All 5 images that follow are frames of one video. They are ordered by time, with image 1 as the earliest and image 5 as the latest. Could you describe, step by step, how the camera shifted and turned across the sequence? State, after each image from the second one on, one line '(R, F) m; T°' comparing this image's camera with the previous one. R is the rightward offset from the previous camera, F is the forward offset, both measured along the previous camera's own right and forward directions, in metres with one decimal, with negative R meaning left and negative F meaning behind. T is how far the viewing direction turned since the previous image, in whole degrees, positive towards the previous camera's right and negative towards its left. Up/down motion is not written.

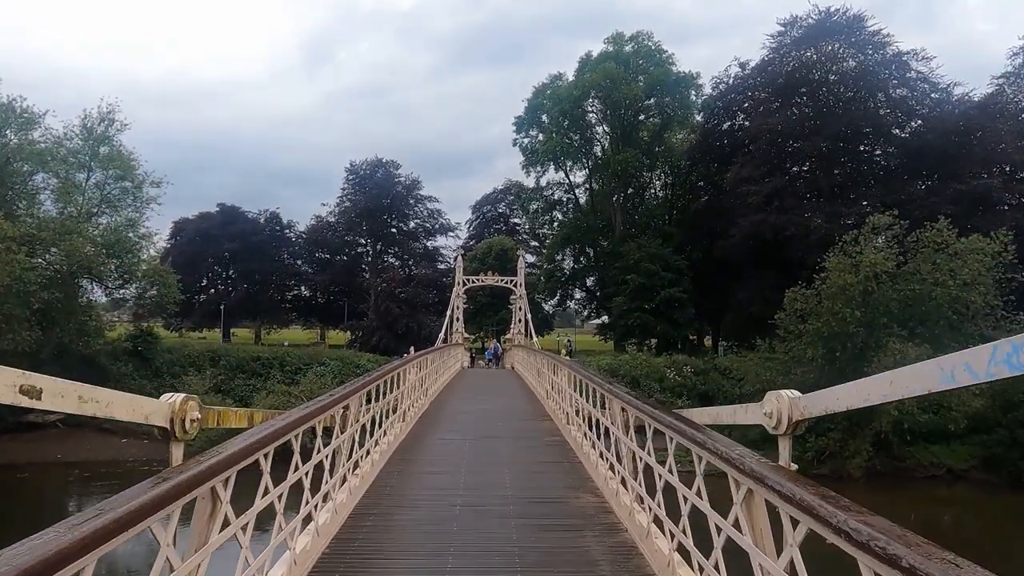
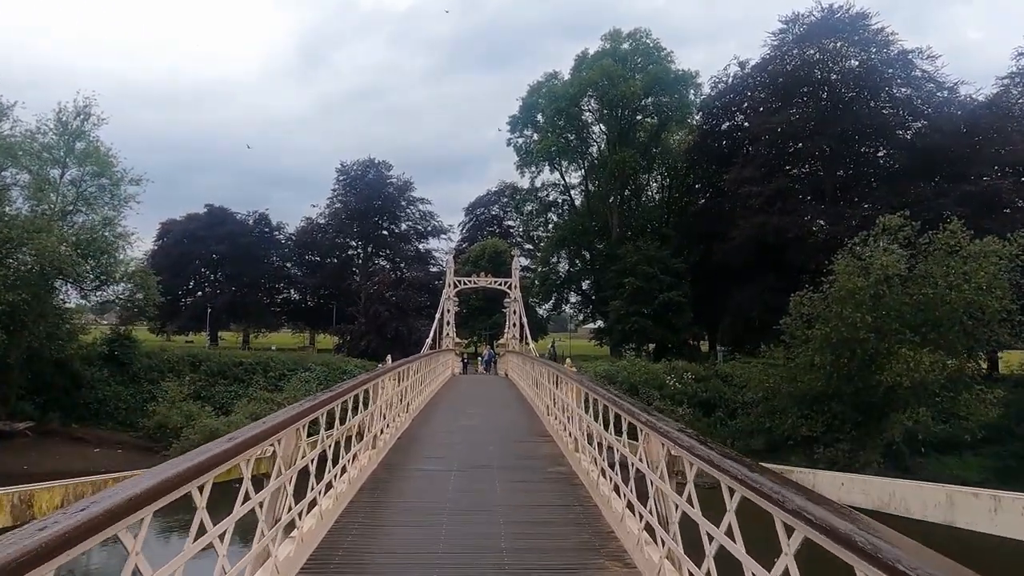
(0.0, +0.9) m; +1°
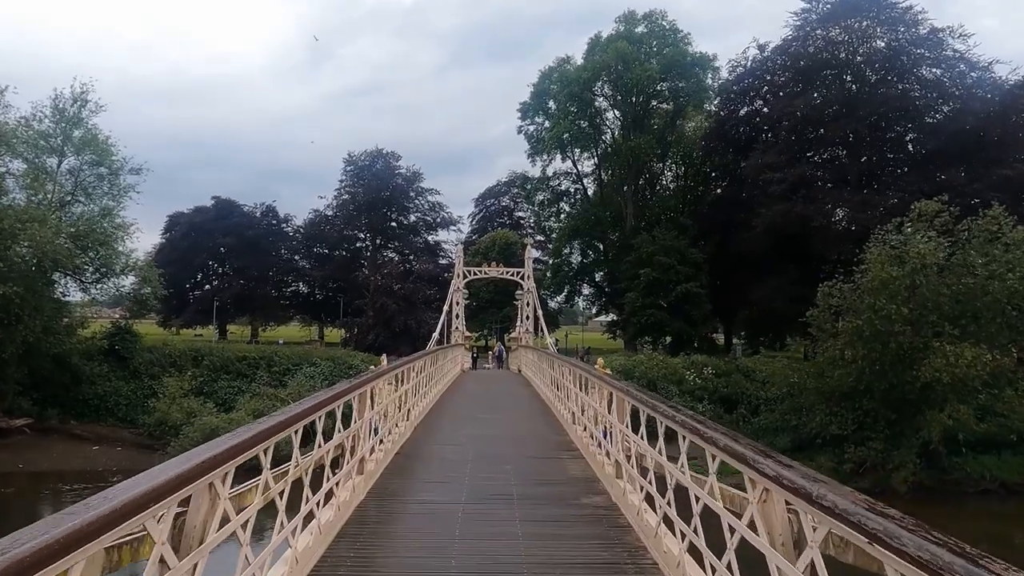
(-0.1, +0.9) m; -1°
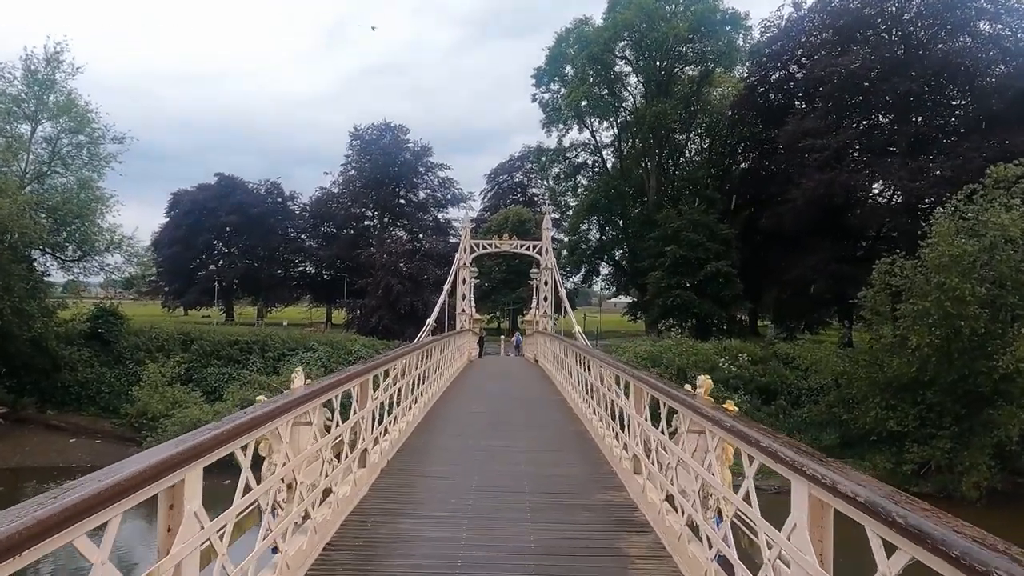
(0.0, +1.9) m; -1°
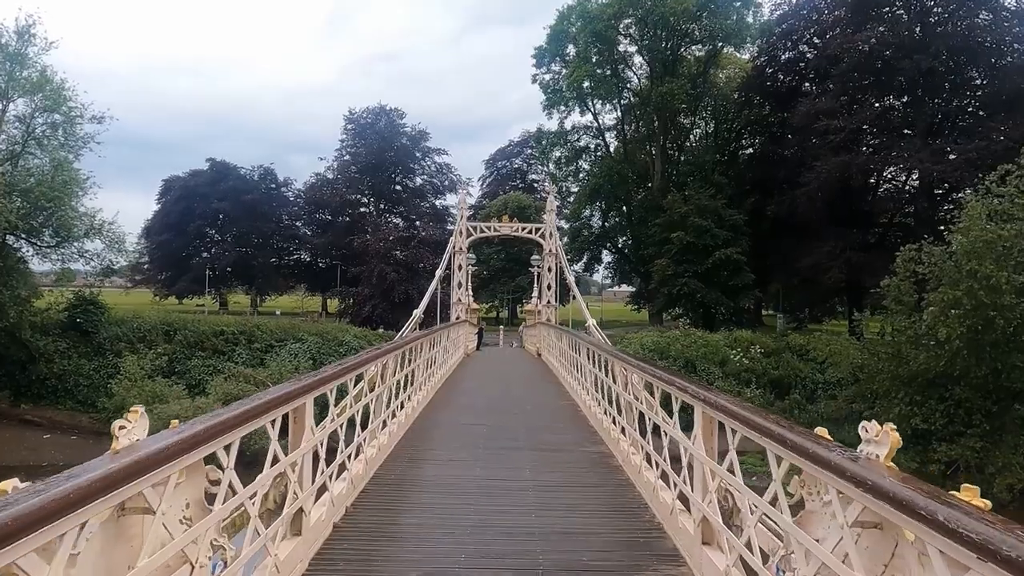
(0.0, +1.0) m; 0°
